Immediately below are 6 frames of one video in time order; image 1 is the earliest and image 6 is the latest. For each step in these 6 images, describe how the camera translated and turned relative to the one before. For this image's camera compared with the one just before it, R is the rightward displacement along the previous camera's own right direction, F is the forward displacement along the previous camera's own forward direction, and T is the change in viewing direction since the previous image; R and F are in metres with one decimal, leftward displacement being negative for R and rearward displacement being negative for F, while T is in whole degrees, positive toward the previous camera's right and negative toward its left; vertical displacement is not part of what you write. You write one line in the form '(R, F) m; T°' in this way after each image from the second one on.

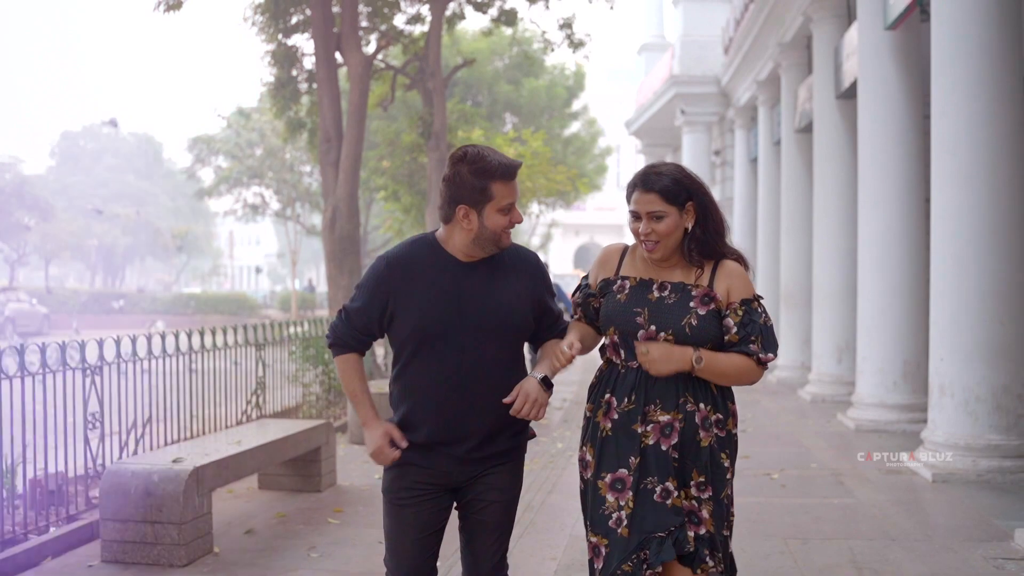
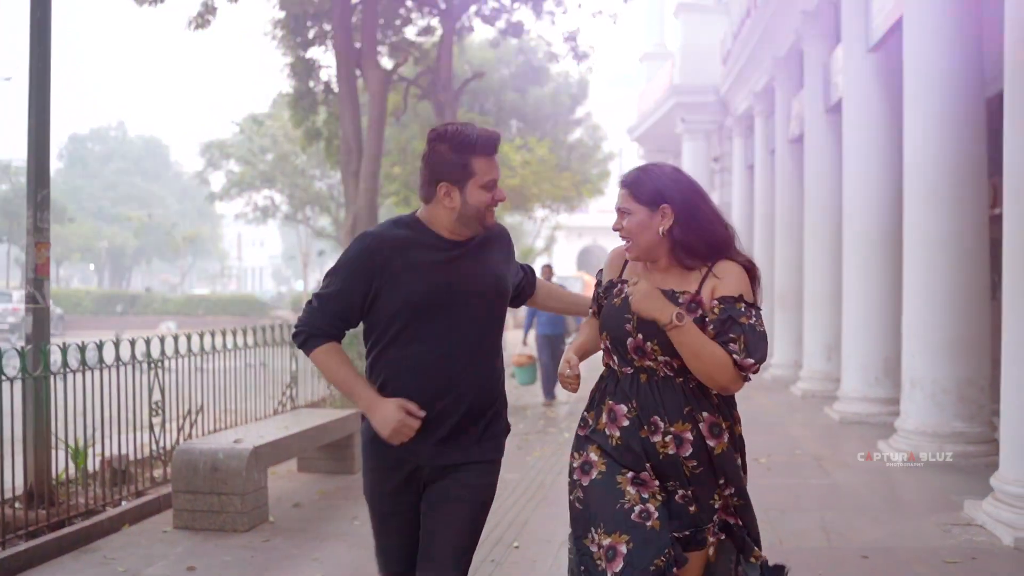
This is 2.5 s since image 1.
(-0.1, -0.8) m; 0°
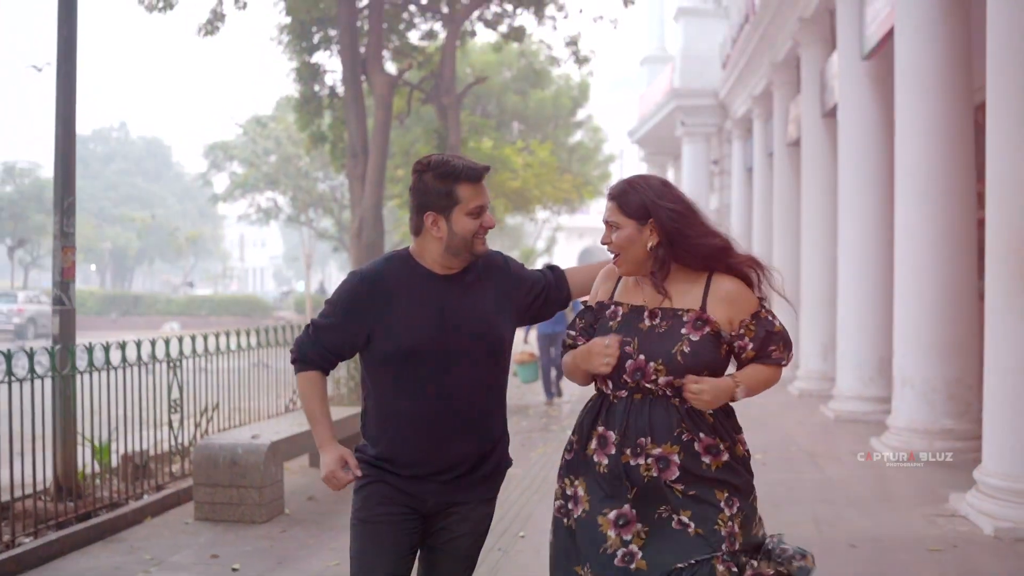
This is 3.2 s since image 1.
(0.0, -0.3) m; 0°
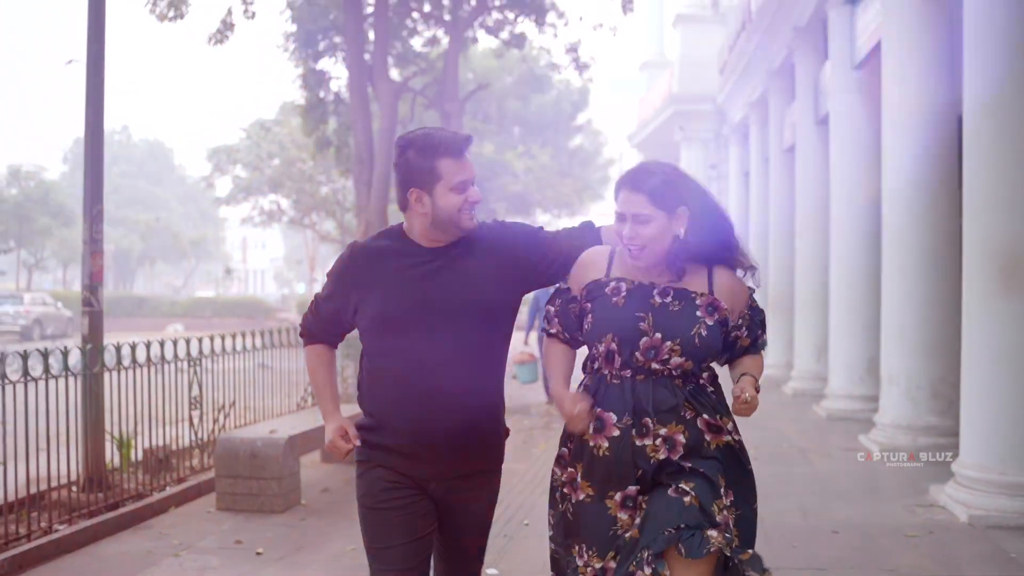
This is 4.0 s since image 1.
(0.0, -0.4) m; 0°
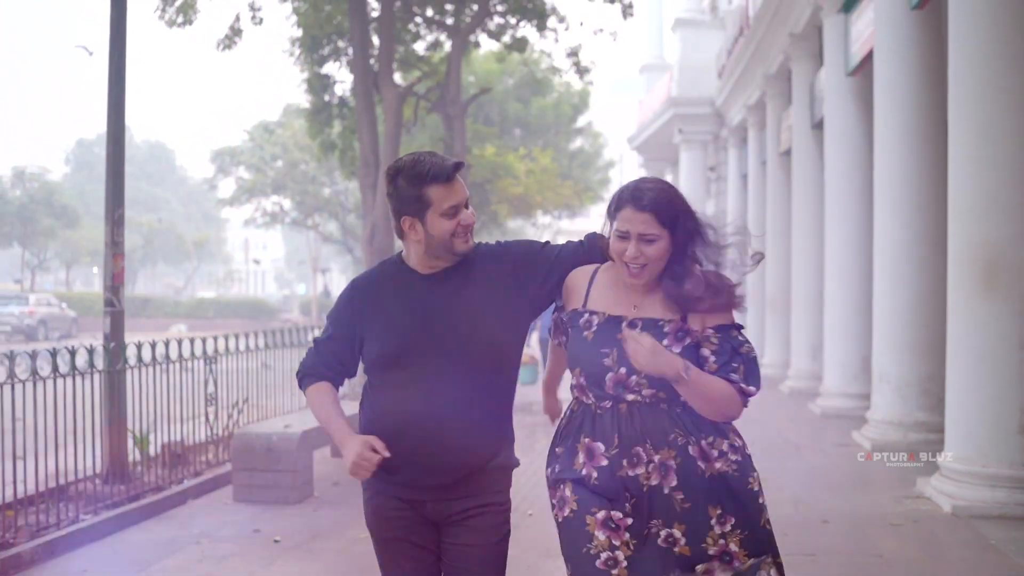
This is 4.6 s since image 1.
(0.0, -0.3) m; 0°
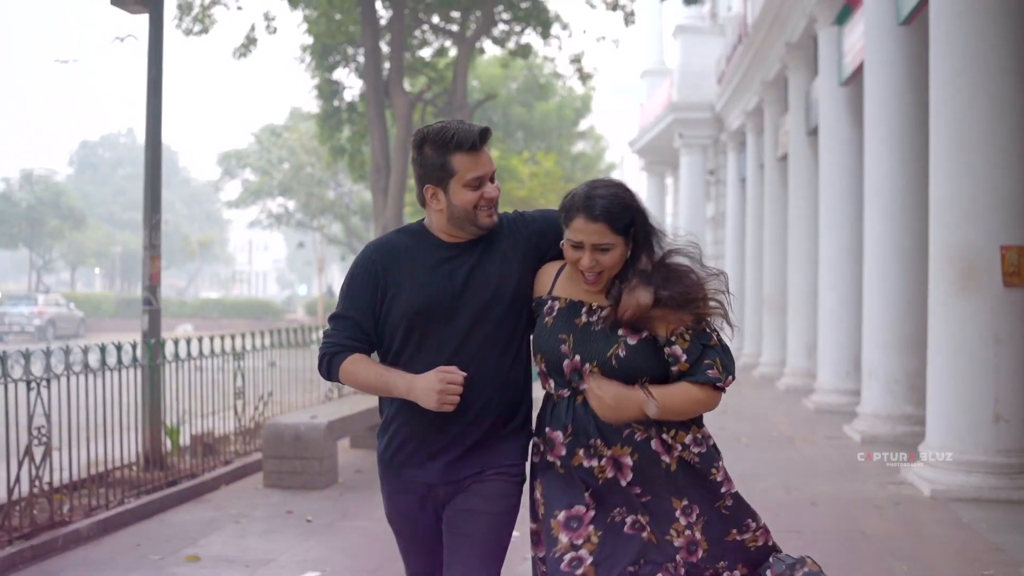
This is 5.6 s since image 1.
(-0.1, -0.5) m; 0°
